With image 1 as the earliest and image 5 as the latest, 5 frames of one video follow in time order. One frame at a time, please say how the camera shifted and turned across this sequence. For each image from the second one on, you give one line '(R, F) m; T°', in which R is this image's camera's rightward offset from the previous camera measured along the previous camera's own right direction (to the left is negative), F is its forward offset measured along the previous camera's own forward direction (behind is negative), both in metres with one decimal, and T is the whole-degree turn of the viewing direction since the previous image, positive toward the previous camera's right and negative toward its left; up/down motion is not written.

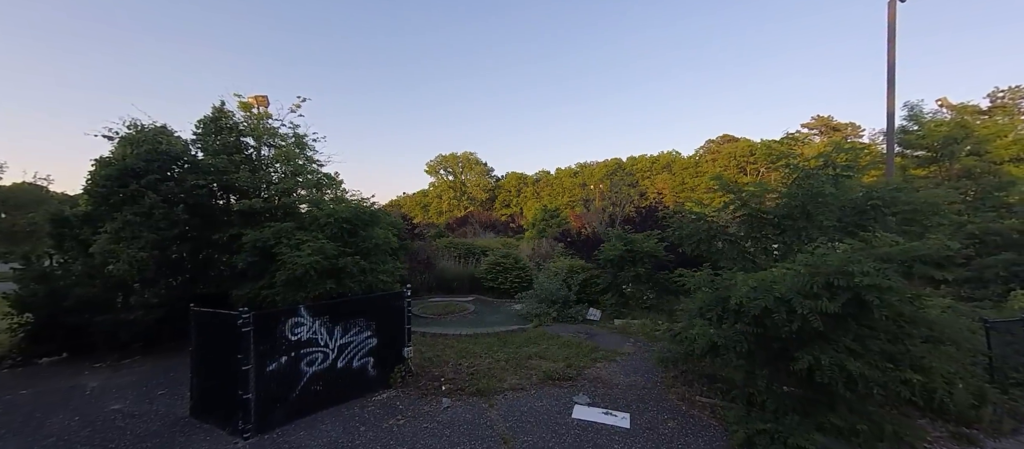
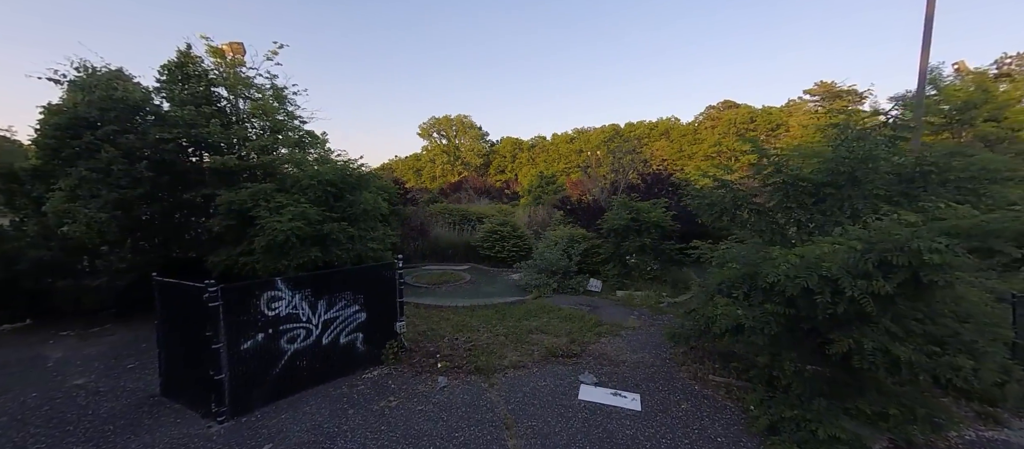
(-0.1, +0.4) m; +1°
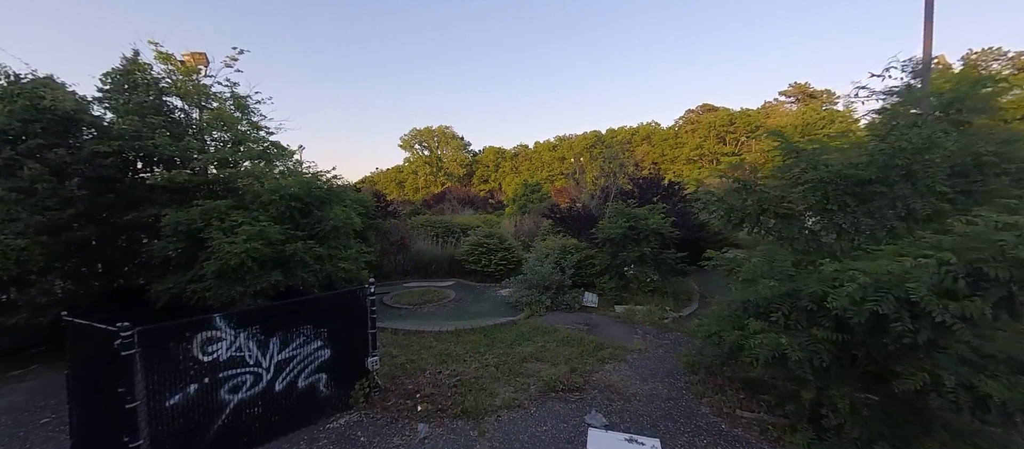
(0.0, +0.5) m; +2°
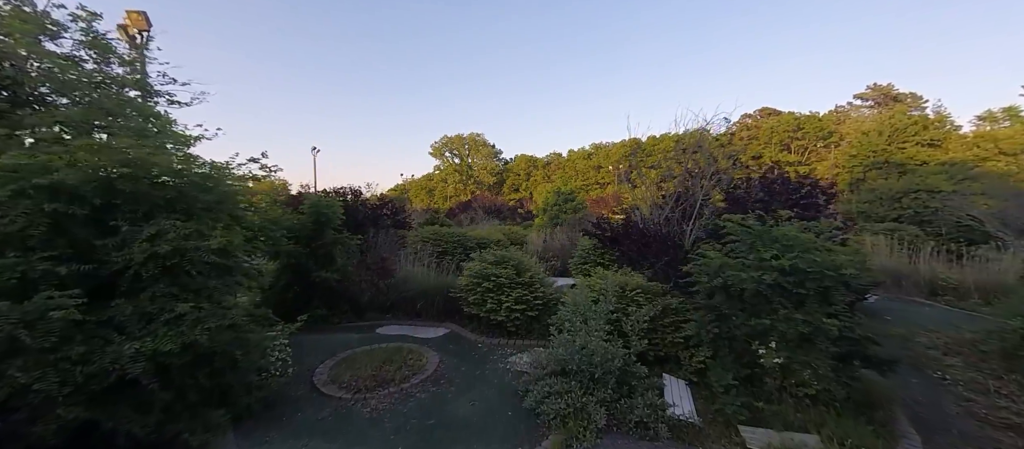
(+0.1, +2.9) m; -5°
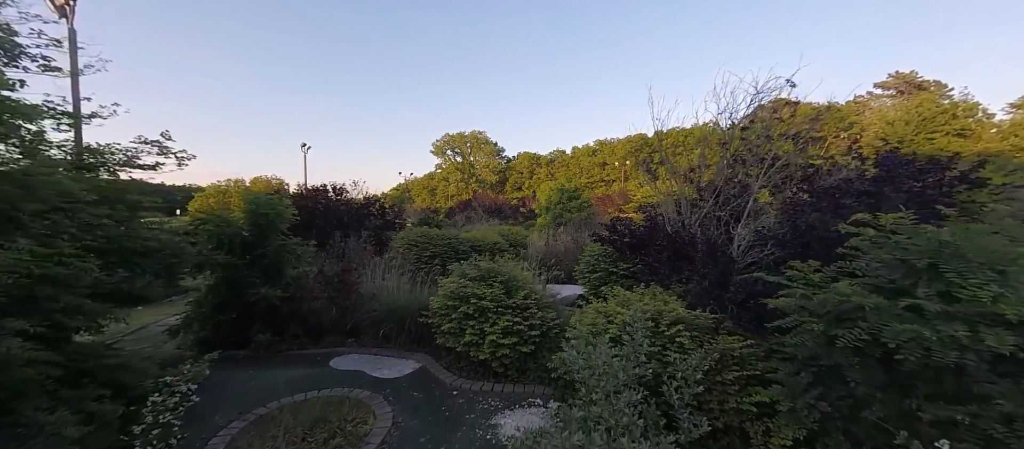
(+0.2, +1.3) m; -1°
